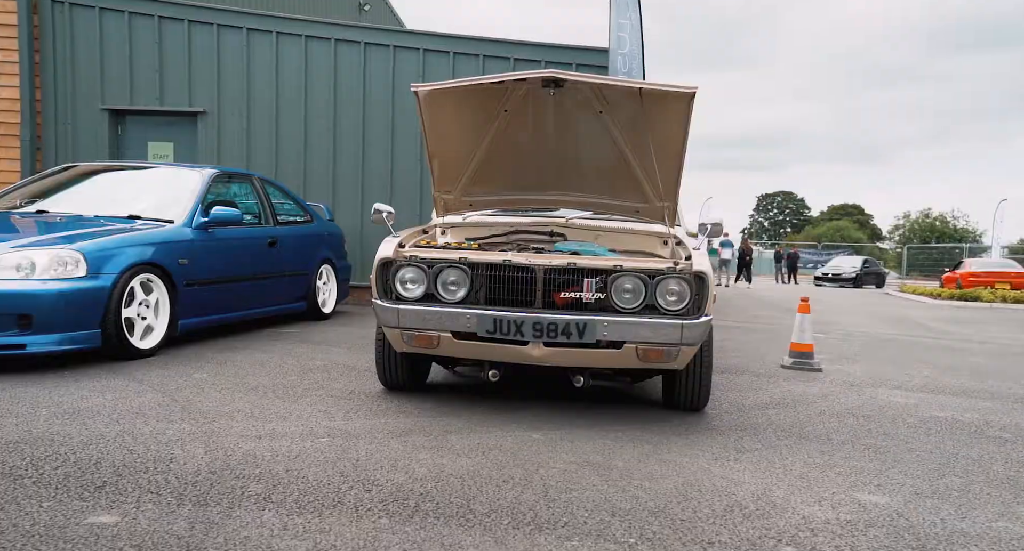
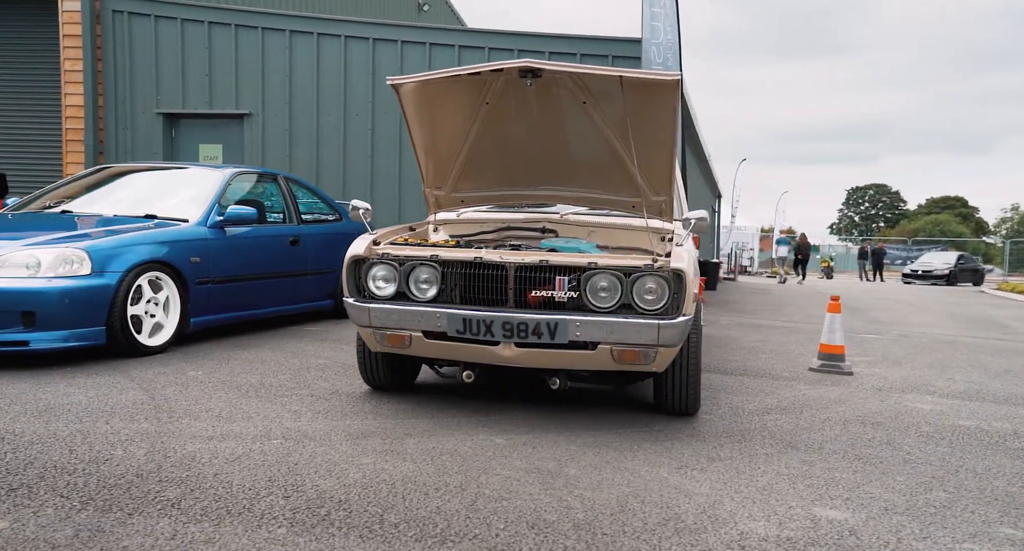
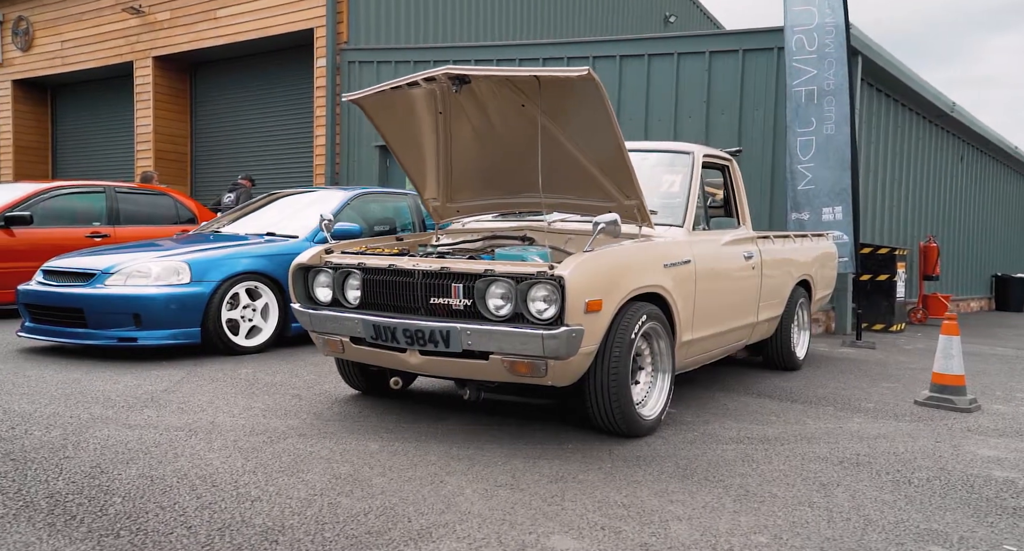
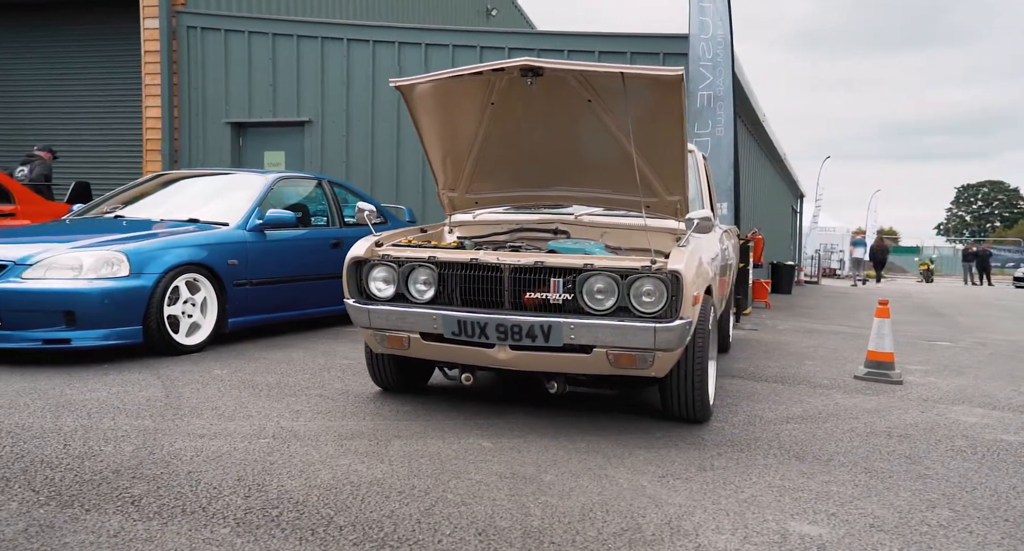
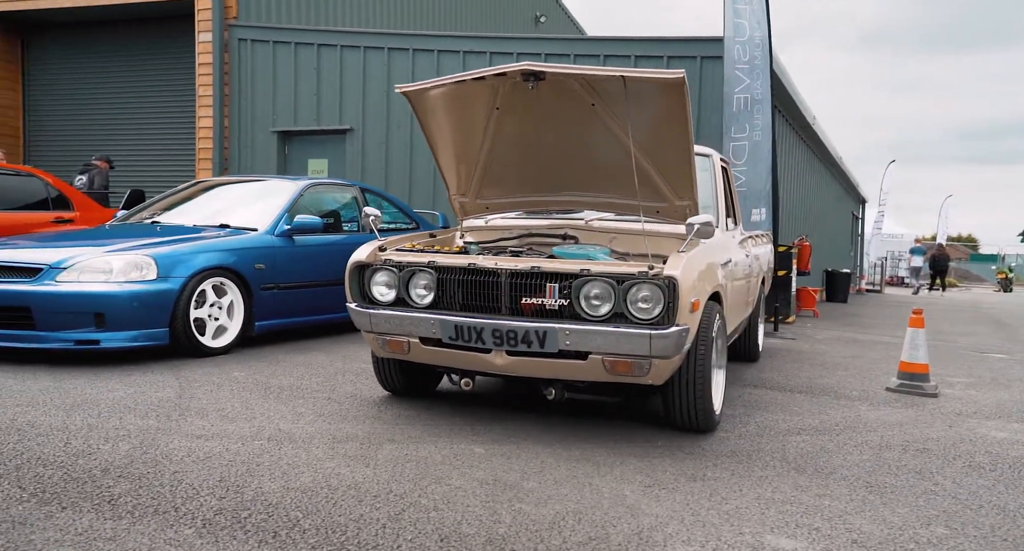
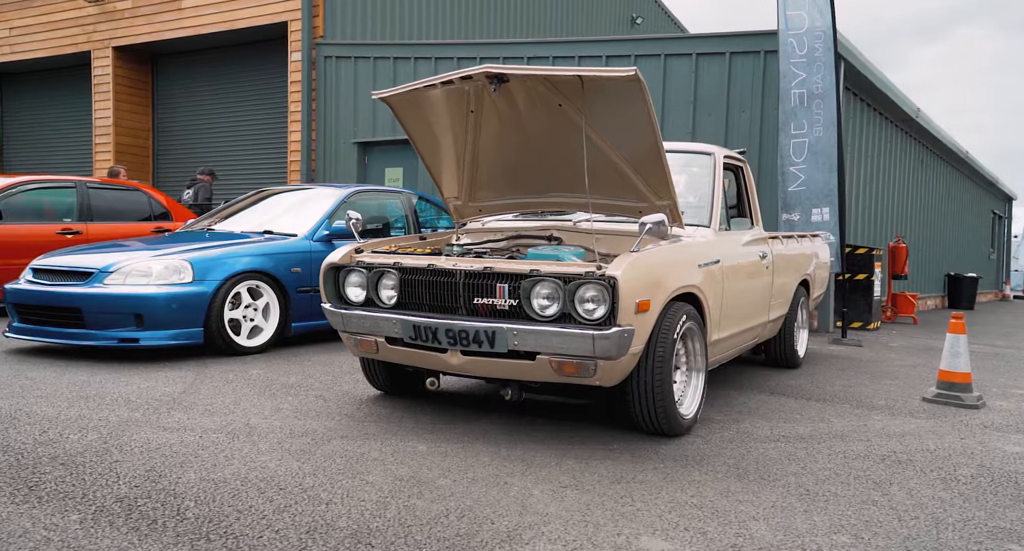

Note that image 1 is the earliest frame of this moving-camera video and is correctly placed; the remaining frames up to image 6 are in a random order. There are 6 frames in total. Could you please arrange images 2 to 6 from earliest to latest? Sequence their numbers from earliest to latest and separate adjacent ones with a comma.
2, 4, 5, 6, 3
